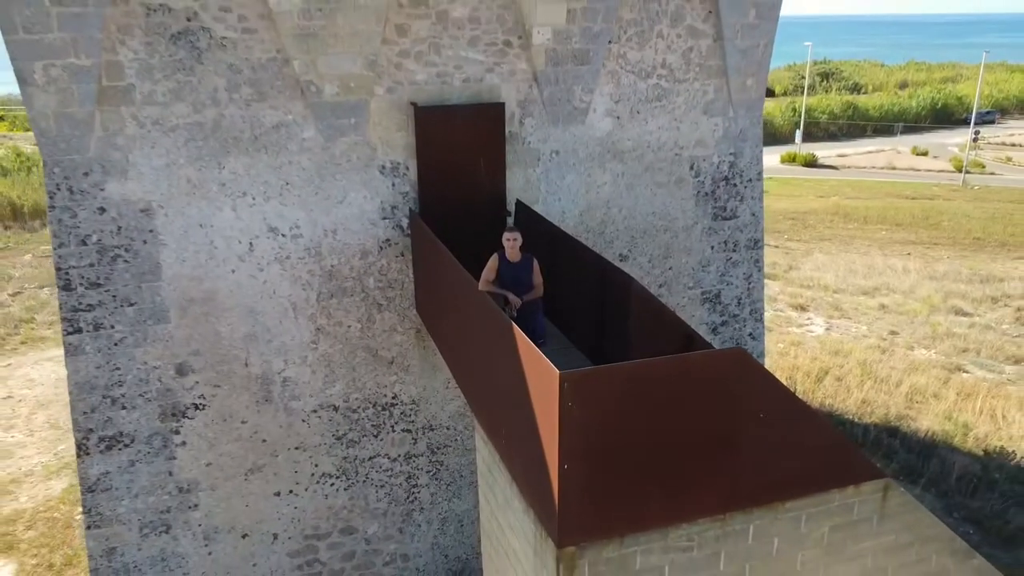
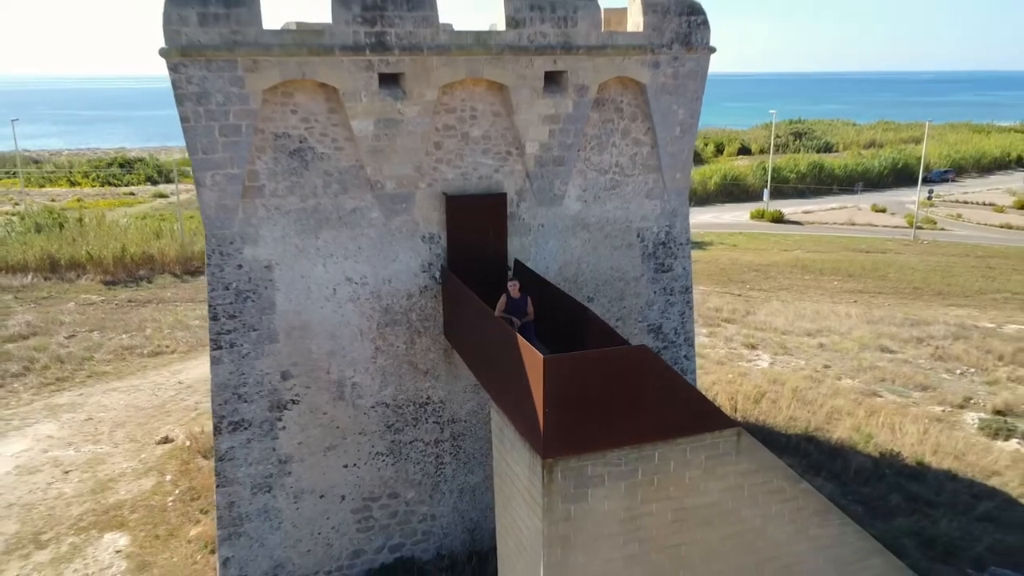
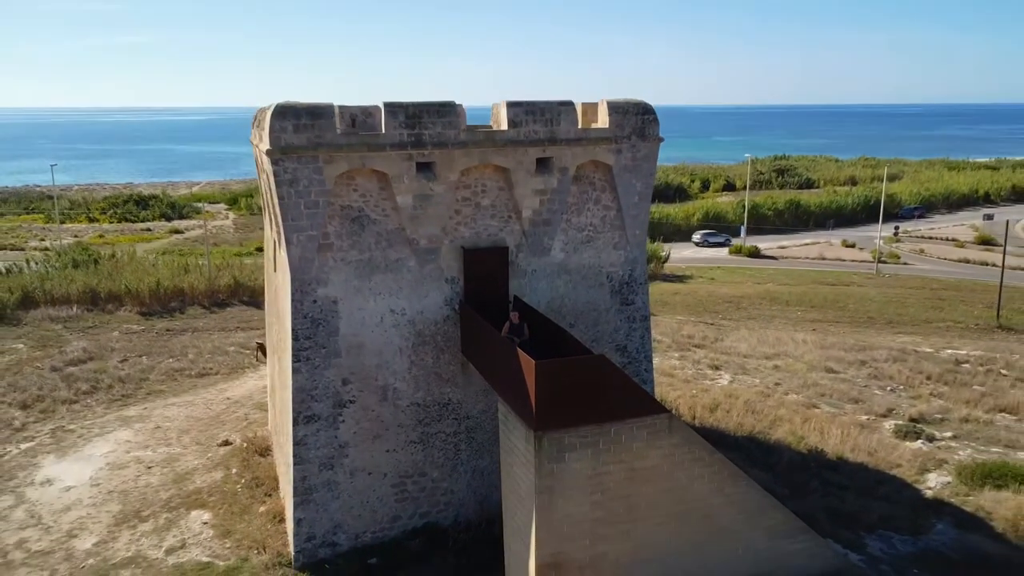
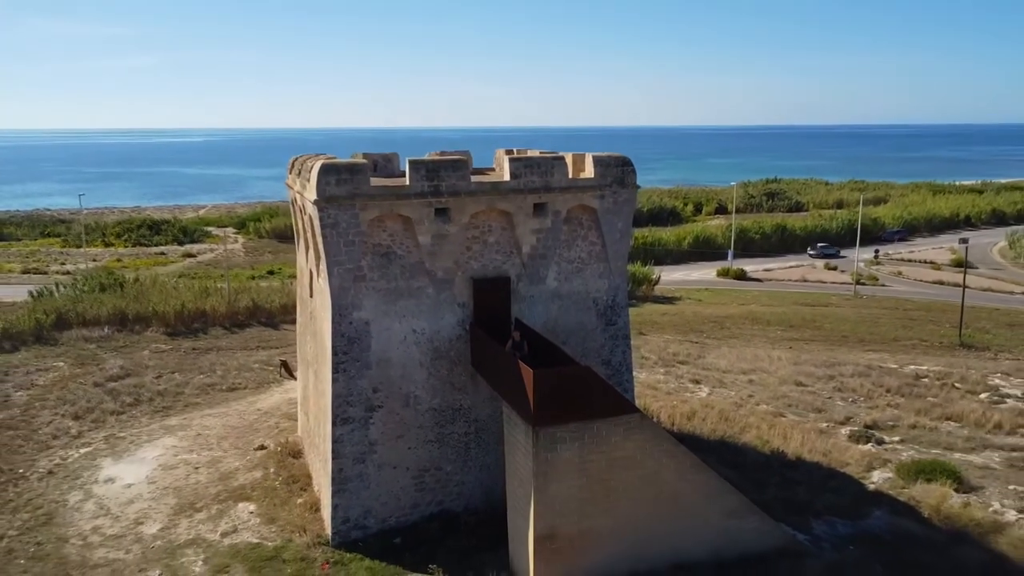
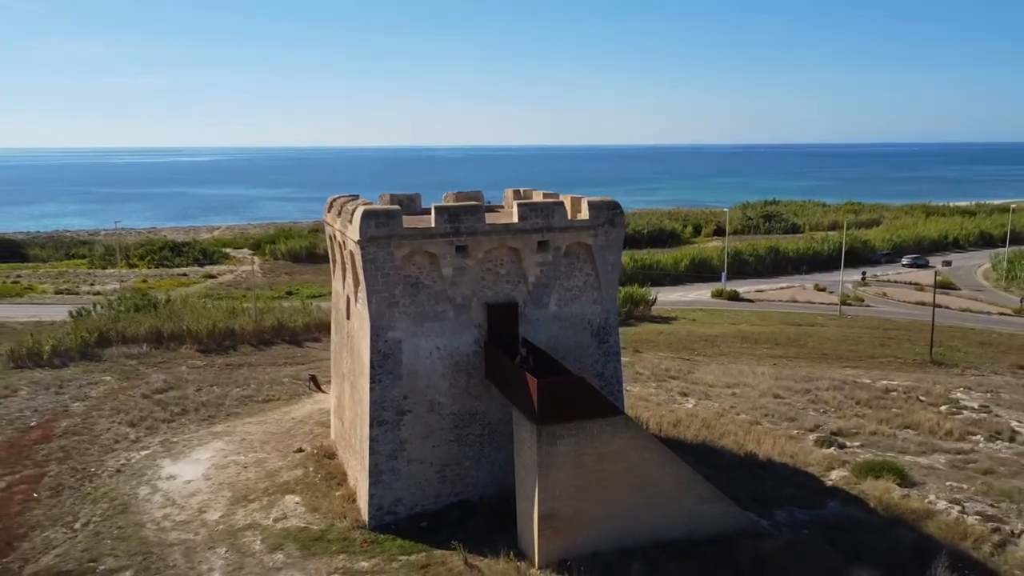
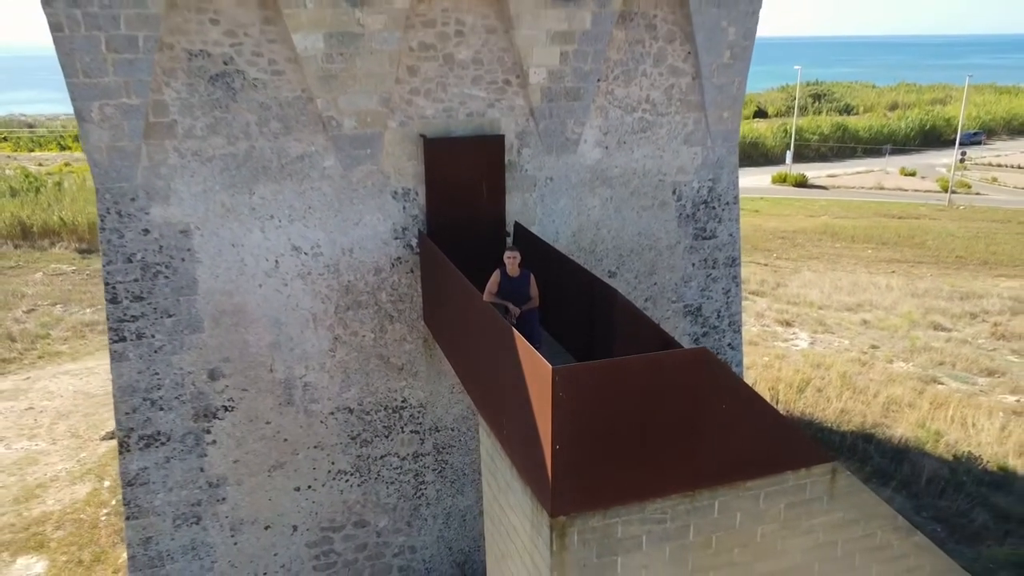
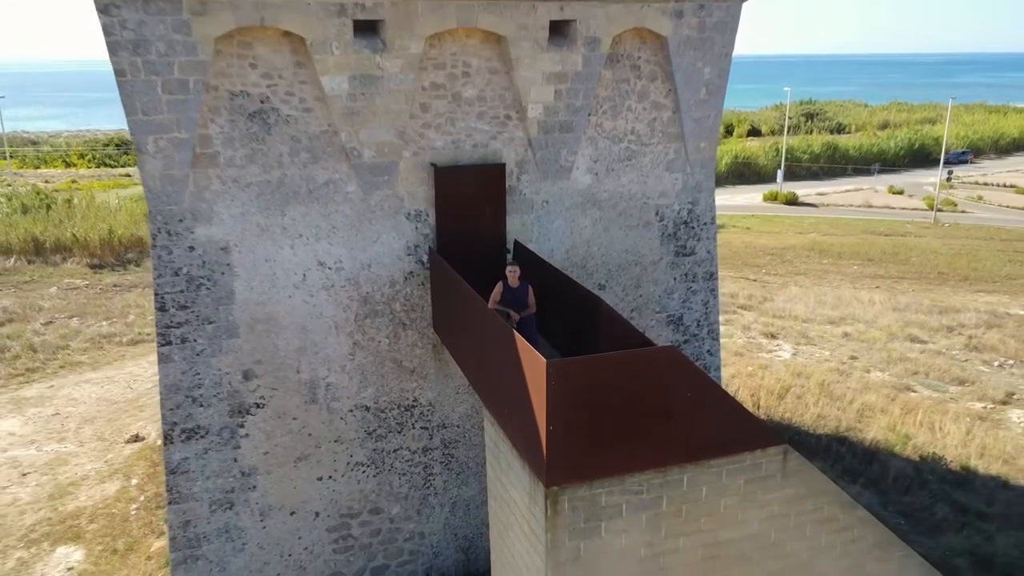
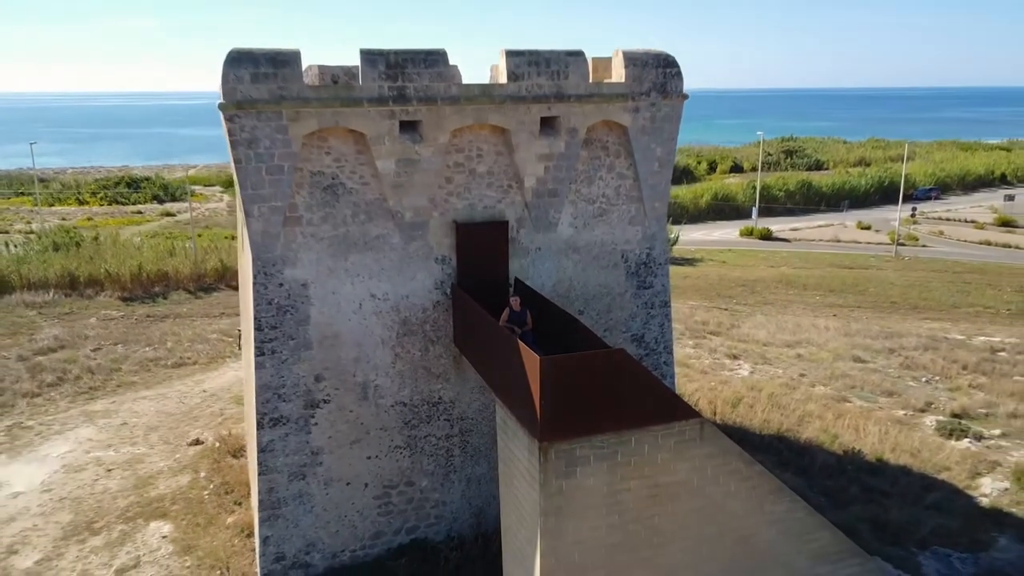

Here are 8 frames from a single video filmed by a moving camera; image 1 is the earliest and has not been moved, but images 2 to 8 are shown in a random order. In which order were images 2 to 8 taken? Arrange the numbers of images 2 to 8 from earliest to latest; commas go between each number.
6, 7, 2, 8, 3, 4, 5
